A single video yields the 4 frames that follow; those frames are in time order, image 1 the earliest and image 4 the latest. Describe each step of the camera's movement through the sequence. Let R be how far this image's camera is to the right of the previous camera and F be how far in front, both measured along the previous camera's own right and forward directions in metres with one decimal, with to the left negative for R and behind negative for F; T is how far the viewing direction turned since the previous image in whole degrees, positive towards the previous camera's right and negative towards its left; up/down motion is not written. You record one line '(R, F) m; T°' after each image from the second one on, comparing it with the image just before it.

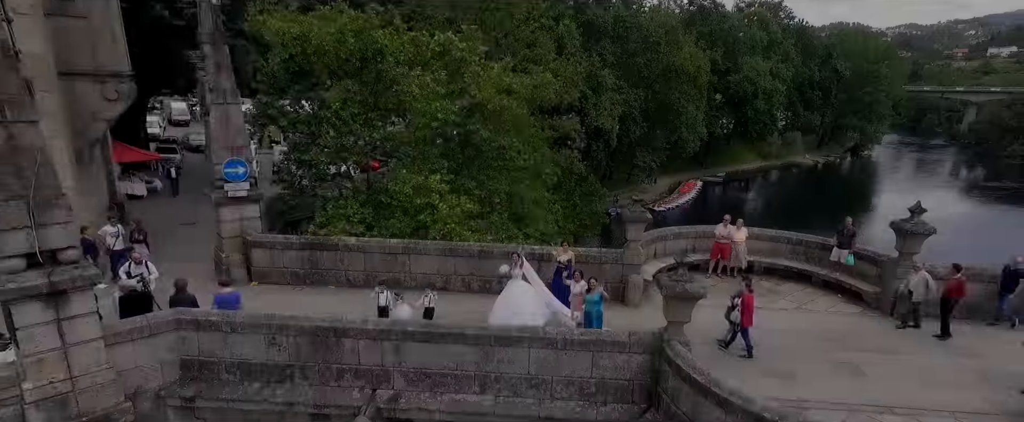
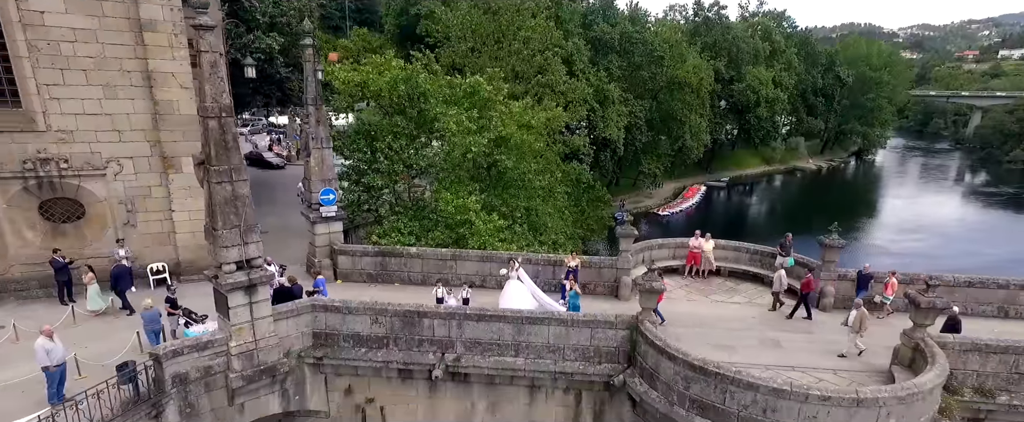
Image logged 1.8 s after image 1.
(-0.3, -3.3) m; -1°
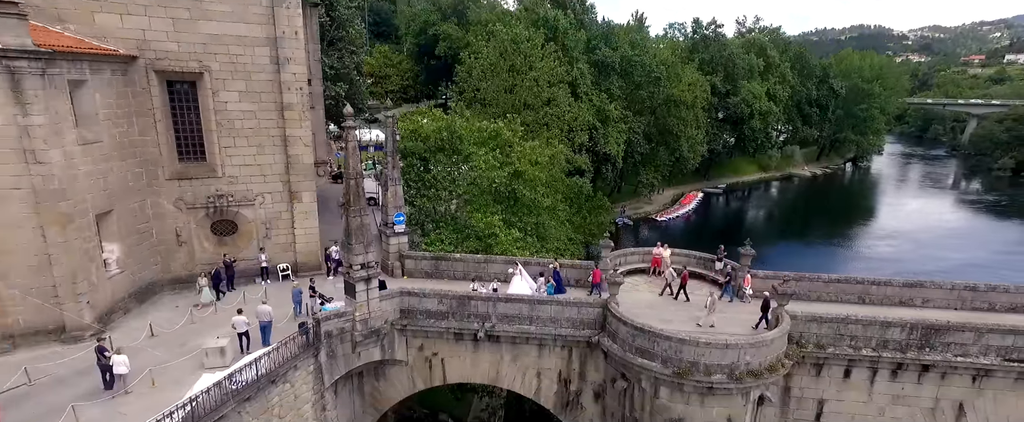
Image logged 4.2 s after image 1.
(-0.2, -5.7) m; -1°
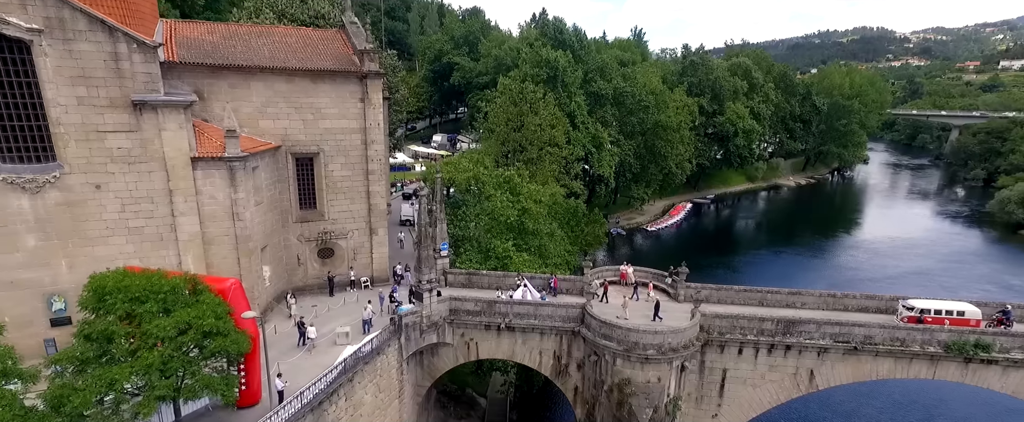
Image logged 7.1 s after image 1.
(-0.3, -8.1) m; 0°
